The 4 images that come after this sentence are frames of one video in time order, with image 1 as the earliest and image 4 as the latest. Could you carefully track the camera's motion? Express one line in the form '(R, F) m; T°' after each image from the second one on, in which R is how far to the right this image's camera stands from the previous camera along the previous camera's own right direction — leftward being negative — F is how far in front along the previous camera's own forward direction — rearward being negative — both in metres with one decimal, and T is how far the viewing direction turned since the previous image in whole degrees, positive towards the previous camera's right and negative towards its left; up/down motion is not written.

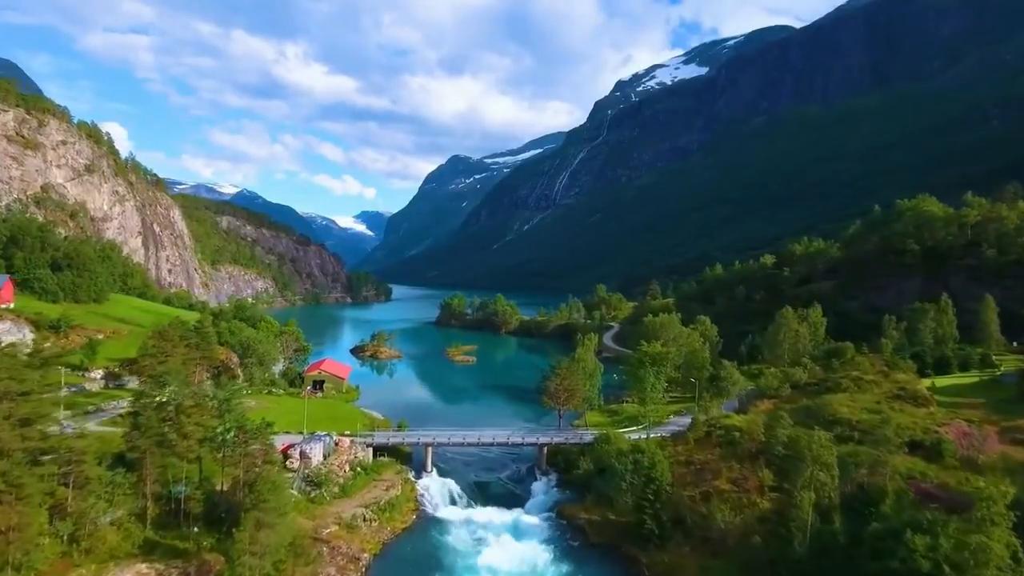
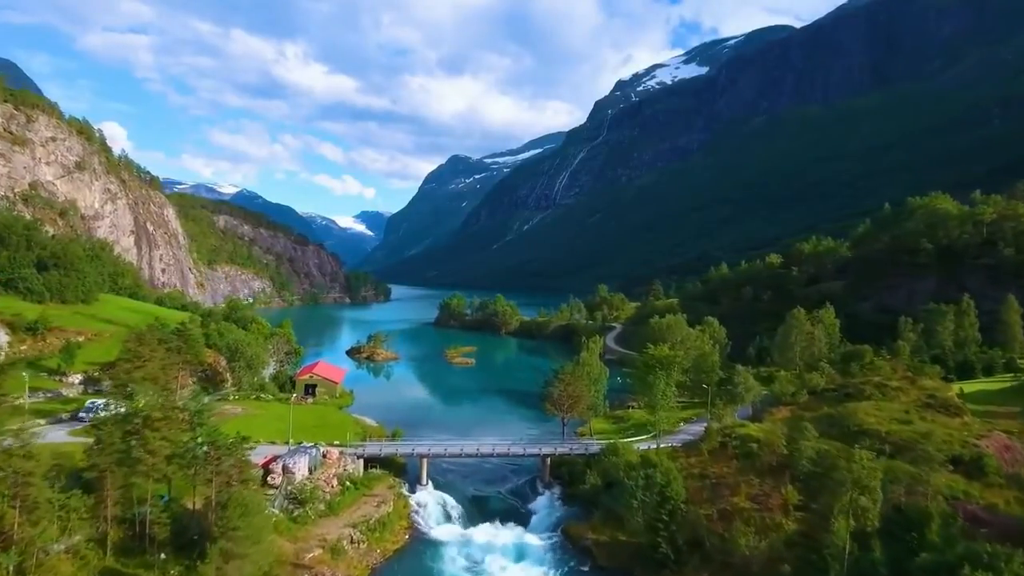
(-0.1, +3.4) m; 0°
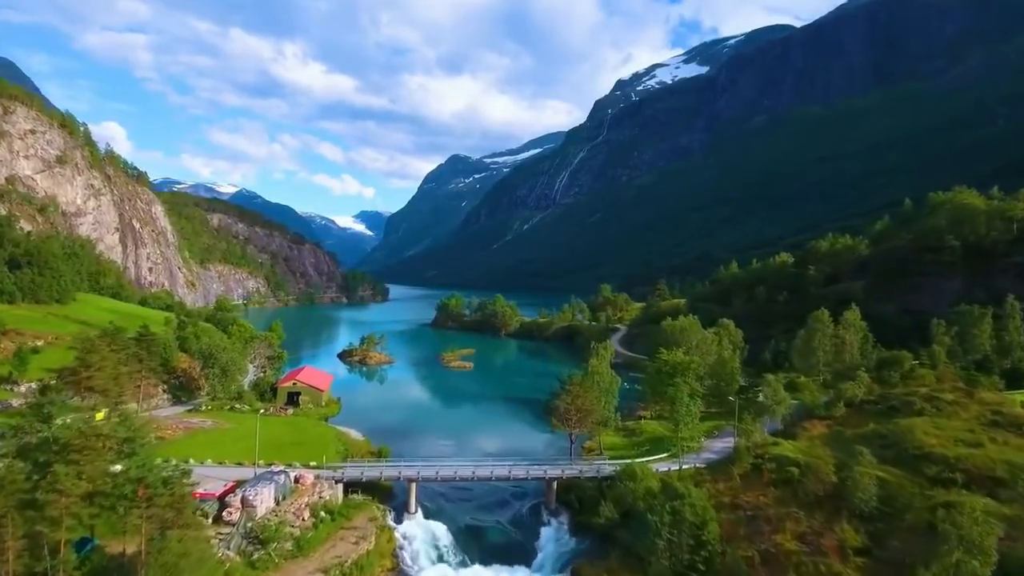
(-0.1, +6.2) m; 0°
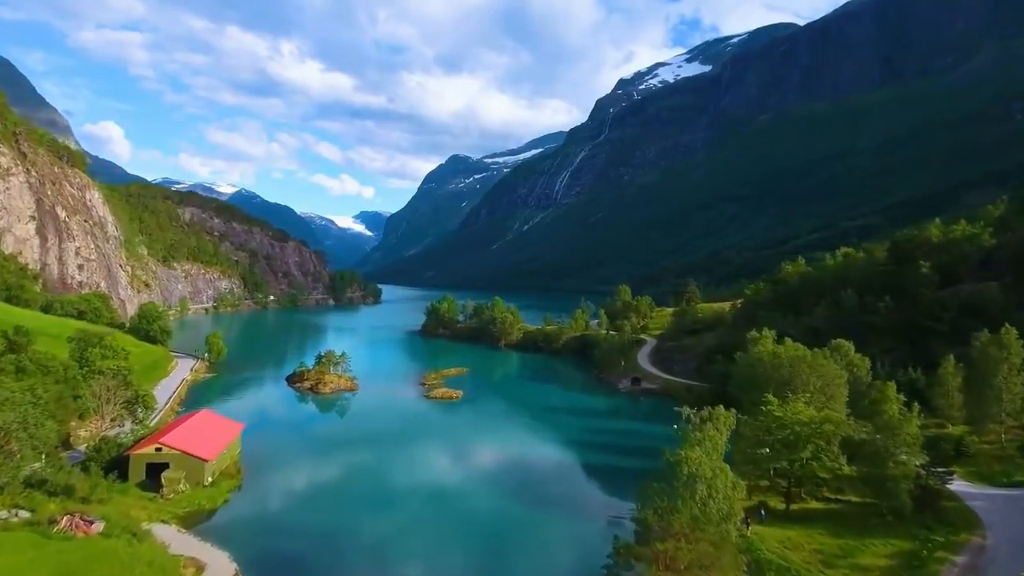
(-0.3, +28.2) m; 0°
